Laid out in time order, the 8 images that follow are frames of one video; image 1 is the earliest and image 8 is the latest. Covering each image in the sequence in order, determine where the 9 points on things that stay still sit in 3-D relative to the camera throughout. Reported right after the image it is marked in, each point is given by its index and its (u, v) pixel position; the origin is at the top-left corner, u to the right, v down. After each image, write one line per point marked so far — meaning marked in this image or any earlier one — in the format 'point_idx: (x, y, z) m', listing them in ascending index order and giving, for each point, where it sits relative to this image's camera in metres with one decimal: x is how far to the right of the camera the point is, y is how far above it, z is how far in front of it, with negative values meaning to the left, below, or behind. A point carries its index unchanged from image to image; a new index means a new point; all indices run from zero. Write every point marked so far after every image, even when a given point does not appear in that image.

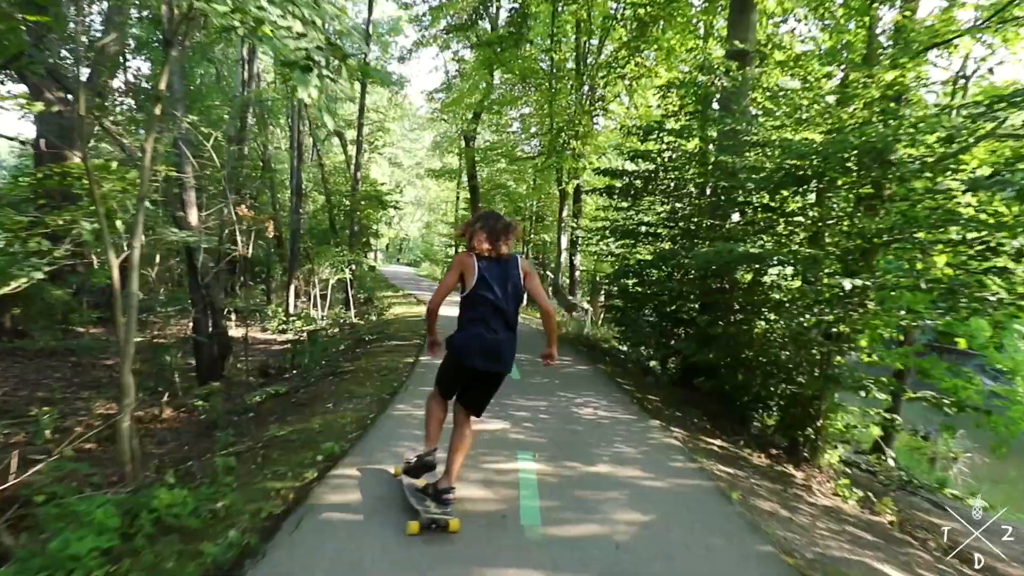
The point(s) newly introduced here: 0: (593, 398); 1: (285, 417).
0: (+1.0, -1.3, +8.5) m
1: (-2.7, -1.4, +7.8) m
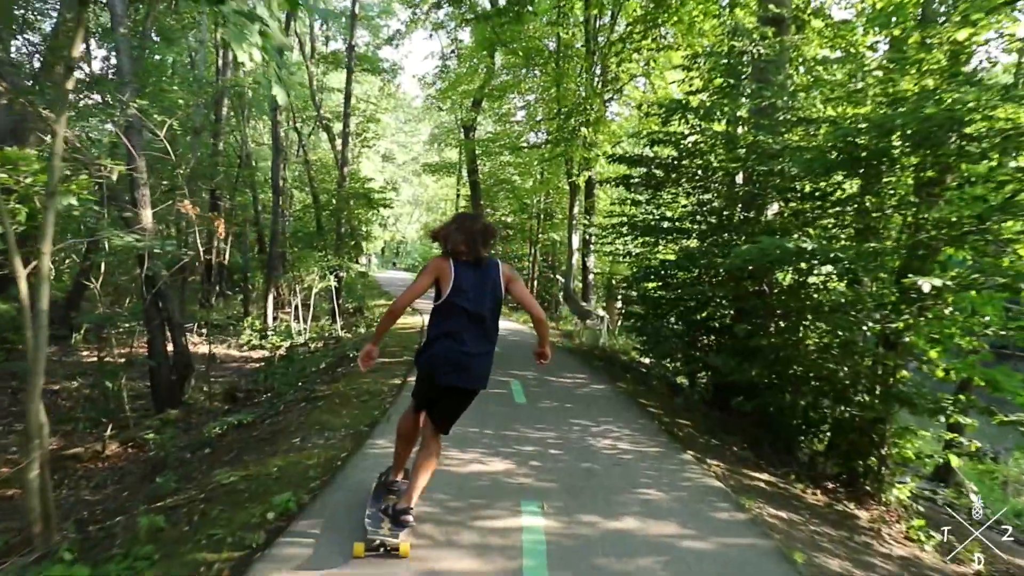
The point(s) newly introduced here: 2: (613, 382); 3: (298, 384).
0: (+1.1, -1.4, +7.0) m
1: (-2.7, -1.6, +6.4) m
2: (+1.4, -1.3, +9.5) m
3: (-3.0, -1.4, +9.4) m
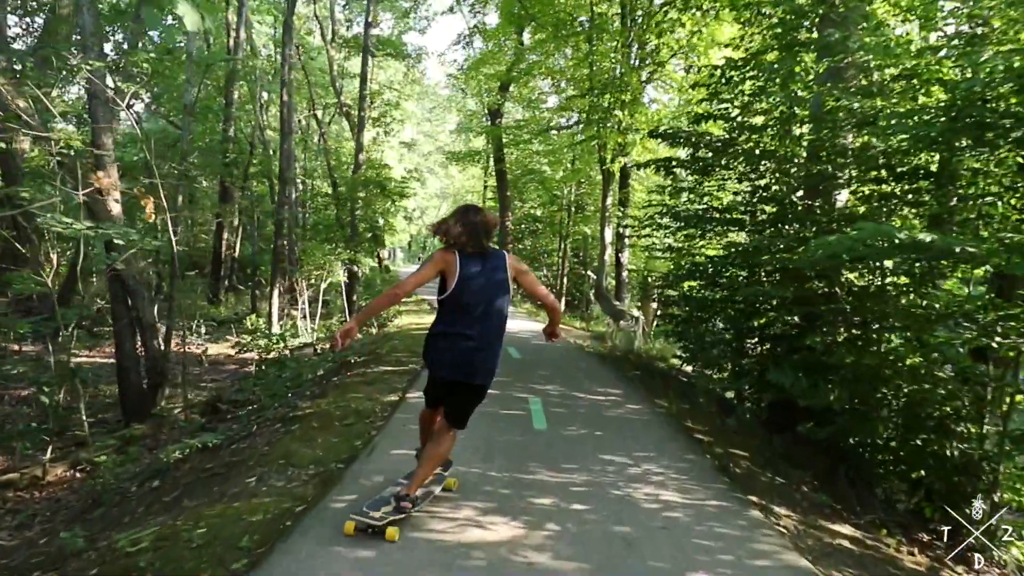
0: (+1.2, -1.4, +5.6) m
1: (-2.6, -1.5, +5.2) m
2: (+1.7, -1.3, +8.0) m
3: (-2.7, -1.3, +8.1) m
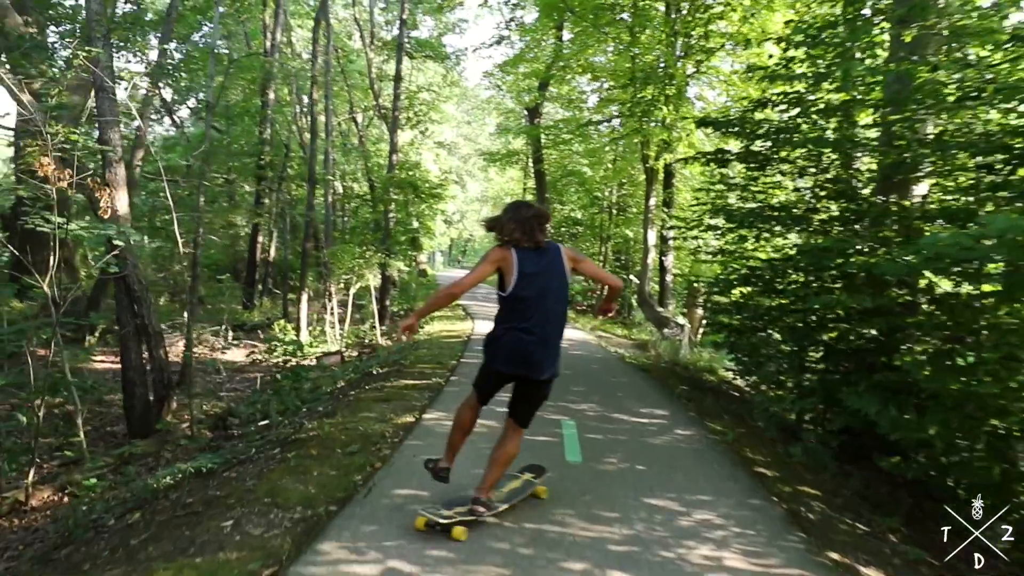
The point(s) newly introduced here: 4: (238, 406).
0: (+1.4, -1.5, +4.7) m
1: (-2.4, -1.6, +4.5) m
2: (+2.0, -1.4, +7.1) m
3: (-2.4, -1.4, +7.5) m
4: (-3.6, -1.6, +9.0) m
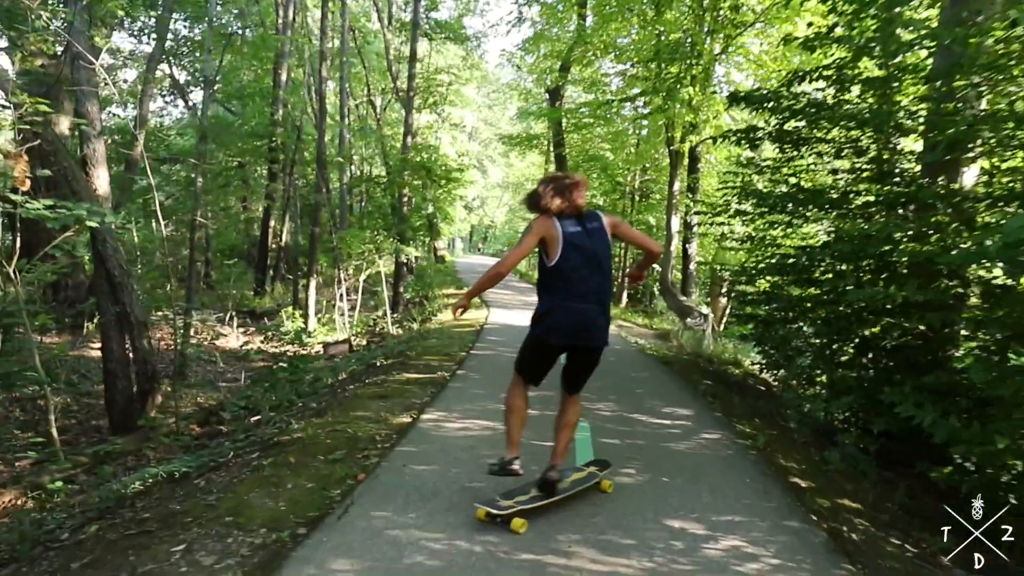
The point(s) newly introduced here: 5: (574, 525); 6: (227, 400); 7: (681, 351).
0: (+1.4, -1.4, +4.0) m
1: (-2.4, -1.5, +4.0) m
2: (+2.1, -1.3, +6.4) m
3: (-2.3, -1.3, +6.9) m
4: (-3.5, -1.4, +8.5) m
5: (+0.4, -1.3, +3.8) m
6: (-3.7, -1.4, +8.9) m
7: (+3.1, -1.1, +12.3) m
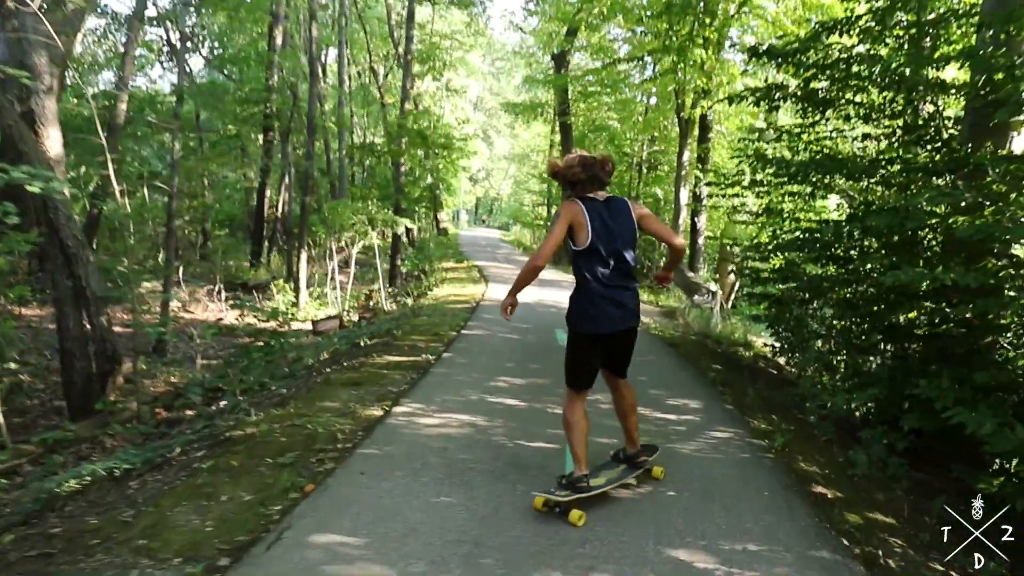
0: (+1.3, -1.3, +3.4) m
1: (-2.5, -1.4, +3.4) m
2: (+2.0, -1.1, +5.8) m
3: (-2.4, -1.0, +6.3) m
4: (-3.6, -1.1, +7.9) m
5: (+0.2, -1.2, +3.2) m
6: (-3.8, -1.1, +8.3) m
7: (+3.0, -0.7, +11.6) m
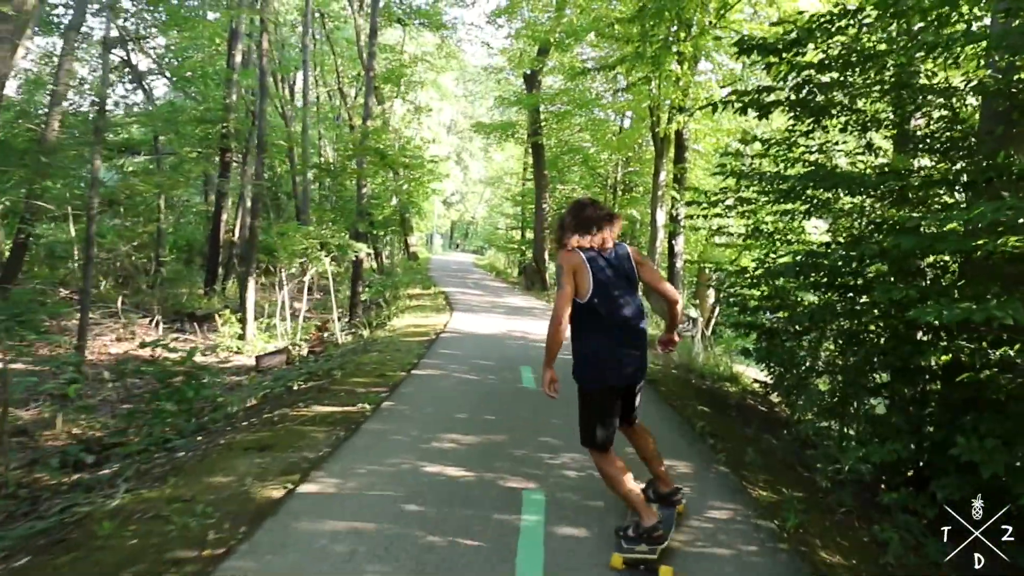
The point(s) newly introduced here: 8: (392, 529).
0: (+1.0, -1.5, +2.3) m
1: (-2.8, -1.6, +2.2) m
2: (+1.6, -1.4, +4.7) m
3: (-2.8, -1.3, +5.1) m
4: (-4.0, -1.5, +6.7) m
5: (-0.1, -1.4, +2.1) m
6: (-4.3, -1.5, +7.0) m
7: (+2.4, -1.2, +10.6) m
8: (-0.6, -1.2, +3.5) m
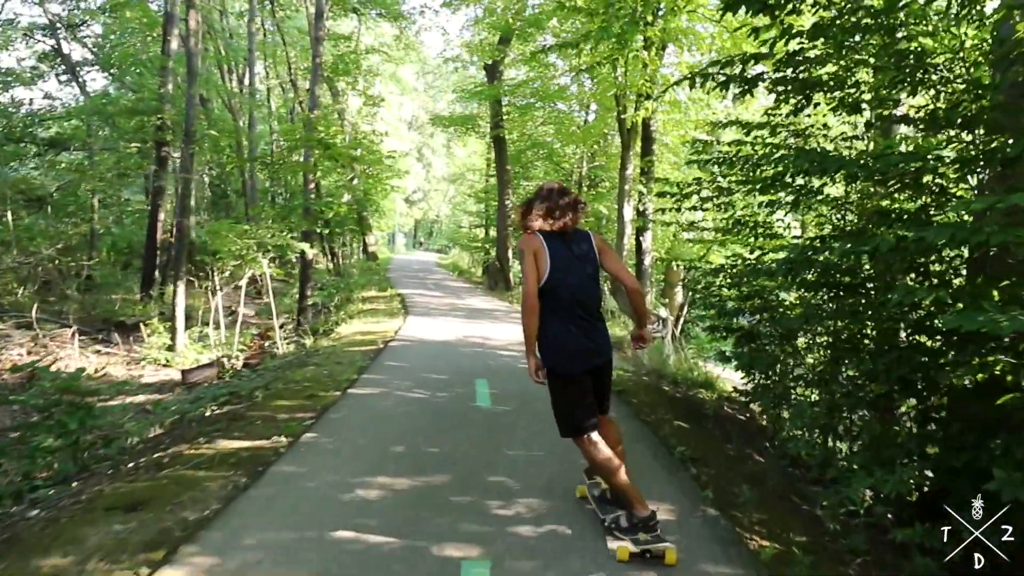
0: (+0.8, -1.5, +1.4) m
1: (-3.0, -1.7, +1.1) m
2: (+1.3, -1.4, +3.9) m
3: (-3.1, -1.4, +4.1) m
4: (-4.4, -1.6, +5.5) m
5: (-0.3, -1.5, +1.1) m
6: (-4.7, -1.6, +5.9) m
7: (+1.8, -1.2, +9.8) m
8: (-0.9, -1.3, +2.5) m
